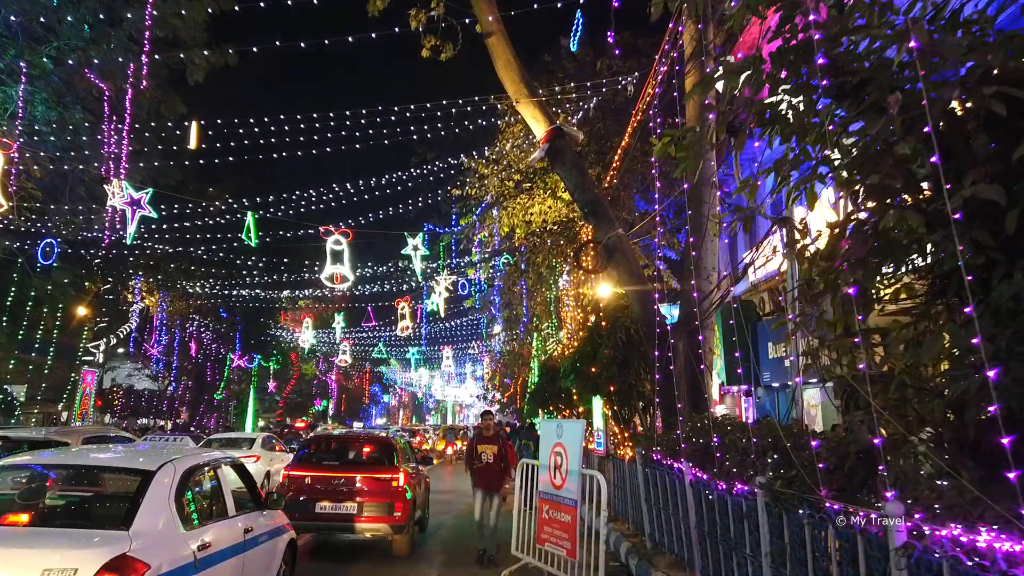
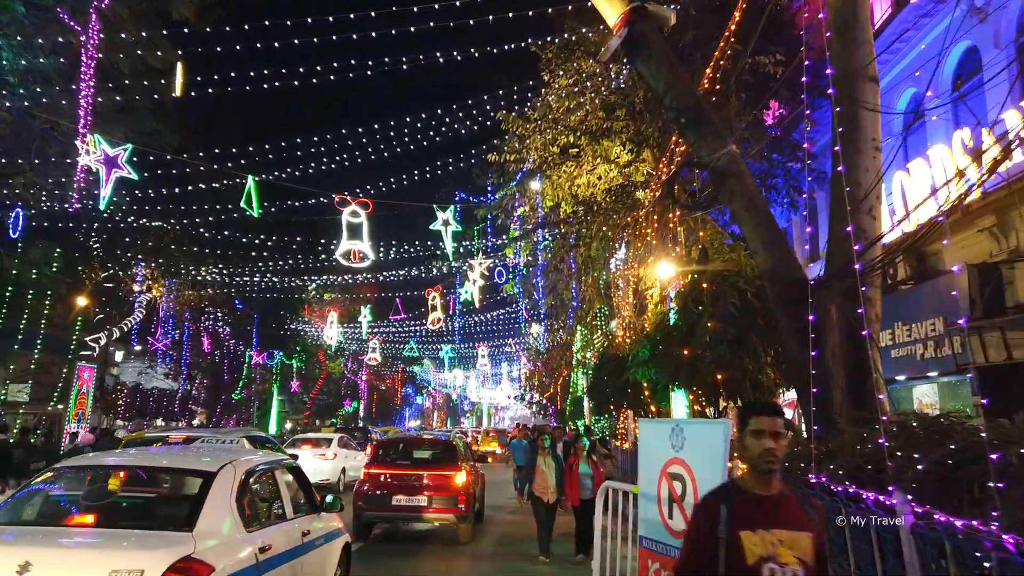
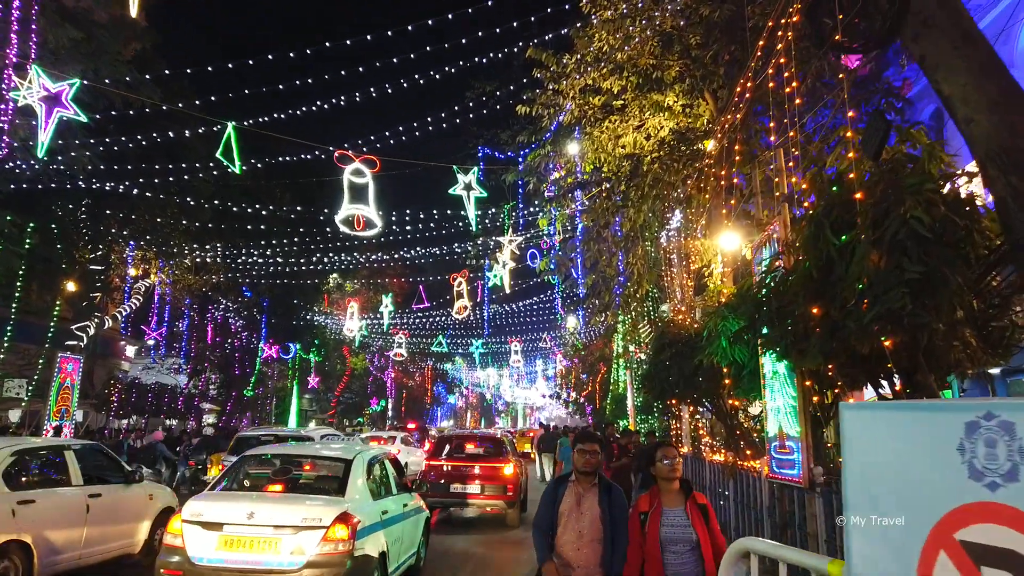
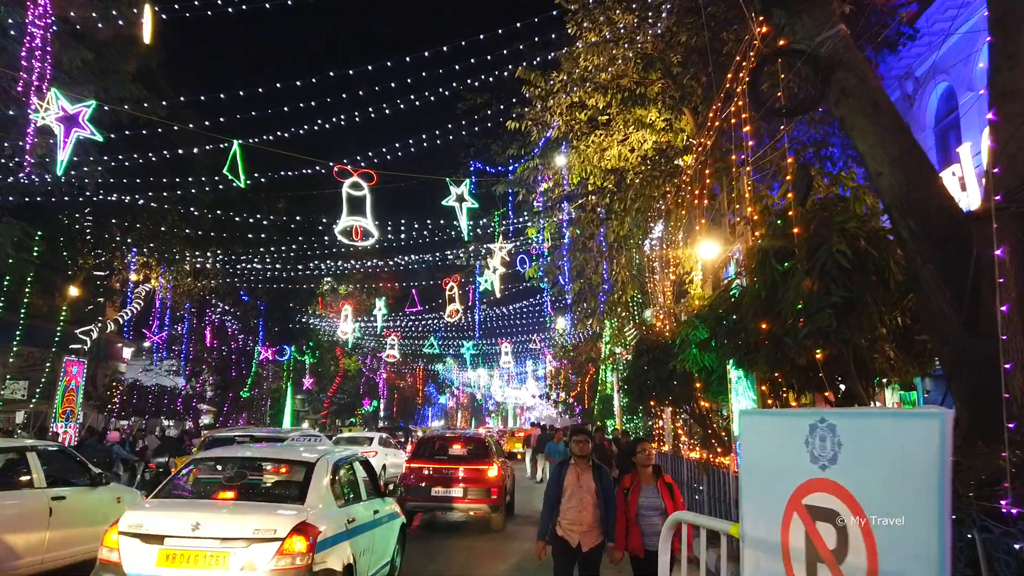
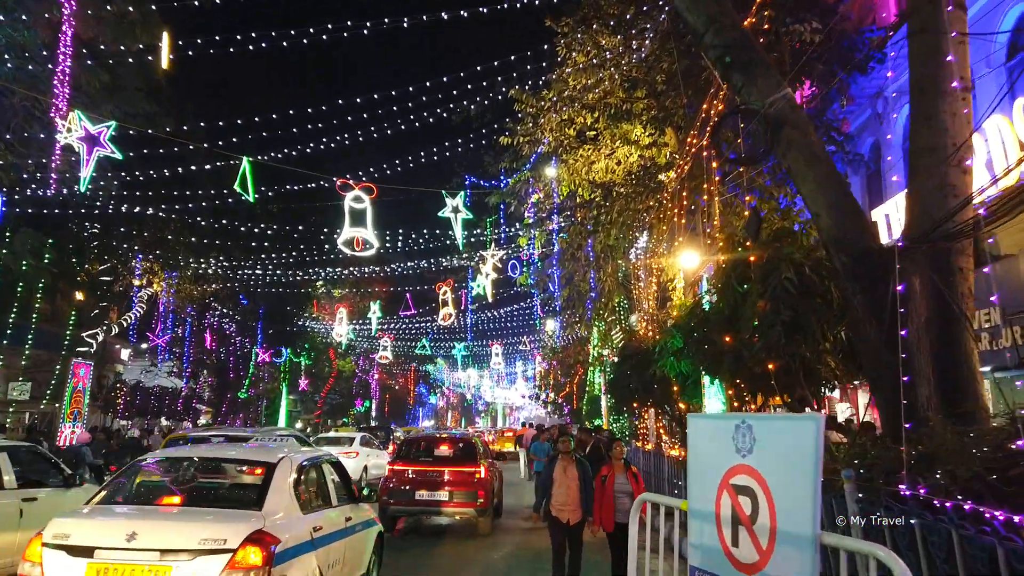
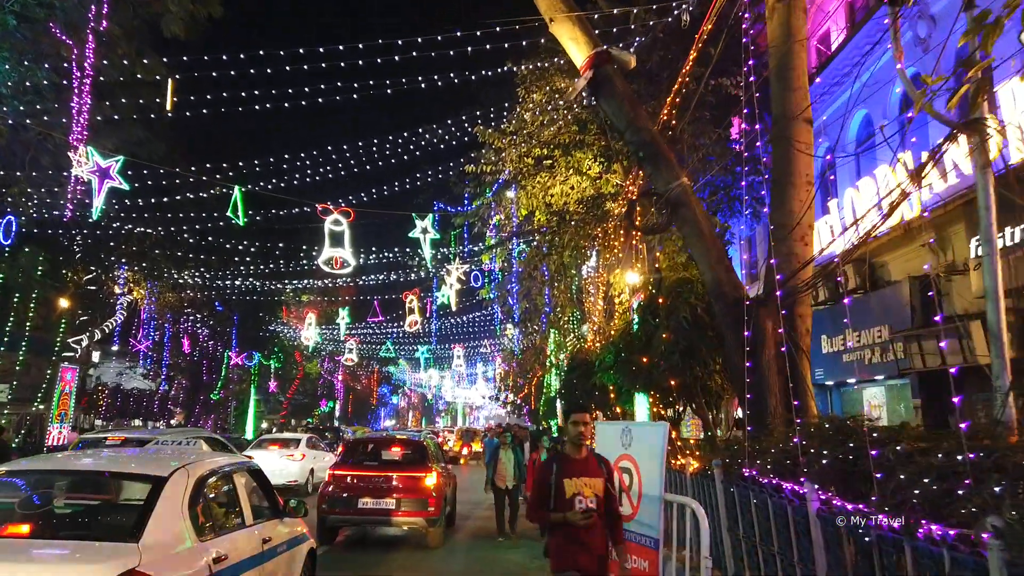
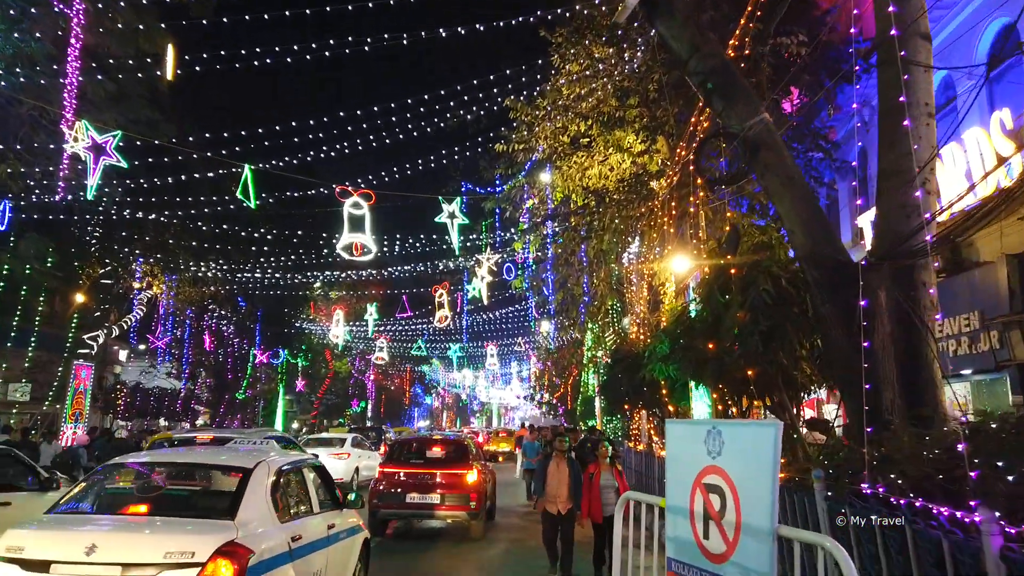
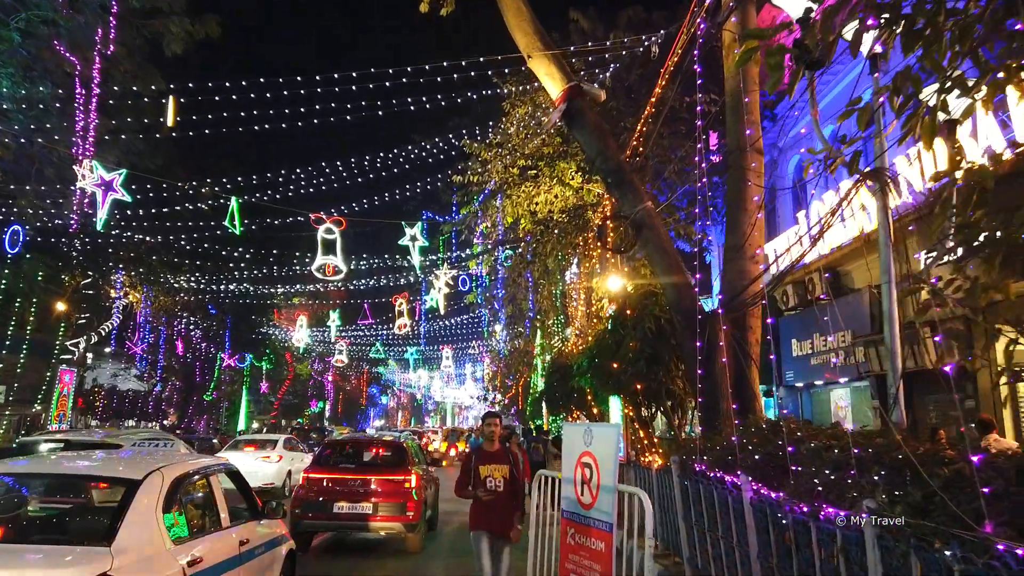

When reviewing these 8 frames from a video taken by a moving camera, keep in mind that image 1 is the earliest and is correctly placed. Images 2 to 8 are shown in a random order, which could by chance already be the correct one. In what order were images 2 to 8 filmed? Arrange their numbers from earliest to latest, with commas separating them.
8, 6, 2, 7, 5, 4, 3
